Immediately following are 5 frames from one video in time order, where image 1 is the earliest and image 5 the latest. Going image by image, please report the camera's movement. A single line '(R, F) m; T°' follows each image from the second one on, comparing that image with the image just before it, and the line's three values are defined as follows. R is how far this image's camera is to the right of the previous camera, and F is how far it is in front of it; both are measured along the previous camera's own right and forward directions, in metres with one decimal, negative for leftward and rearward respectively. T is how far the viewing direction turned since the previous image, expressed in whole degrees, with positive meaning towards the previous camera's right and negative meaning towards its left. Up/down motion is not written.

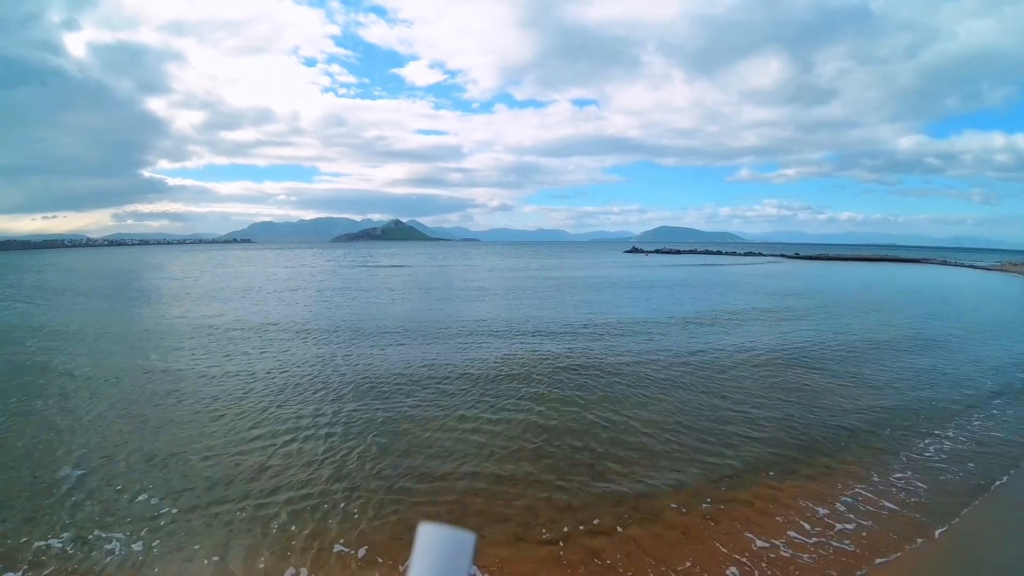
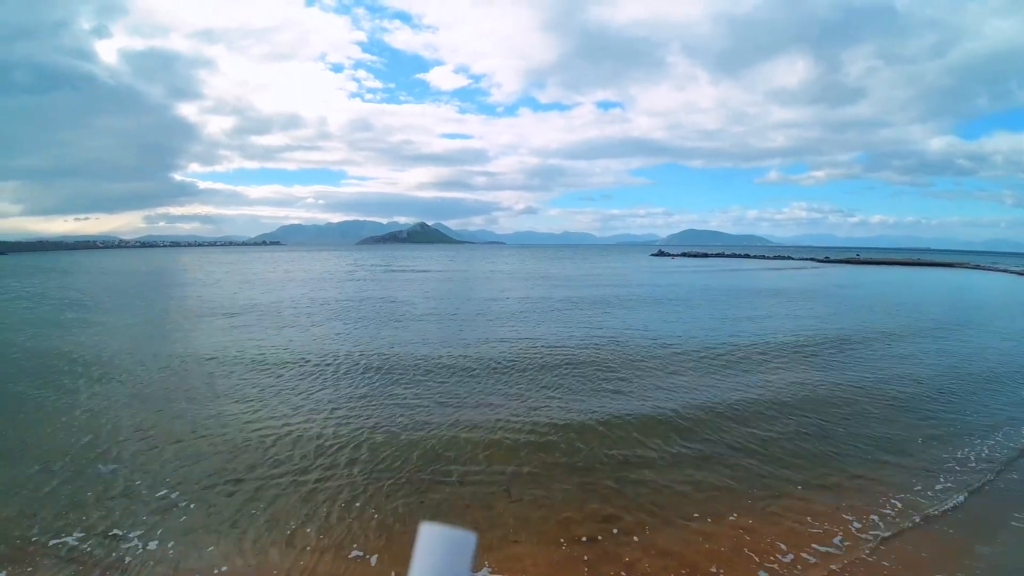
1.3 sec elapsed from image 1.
(-0.5, +0.1) m; -2°
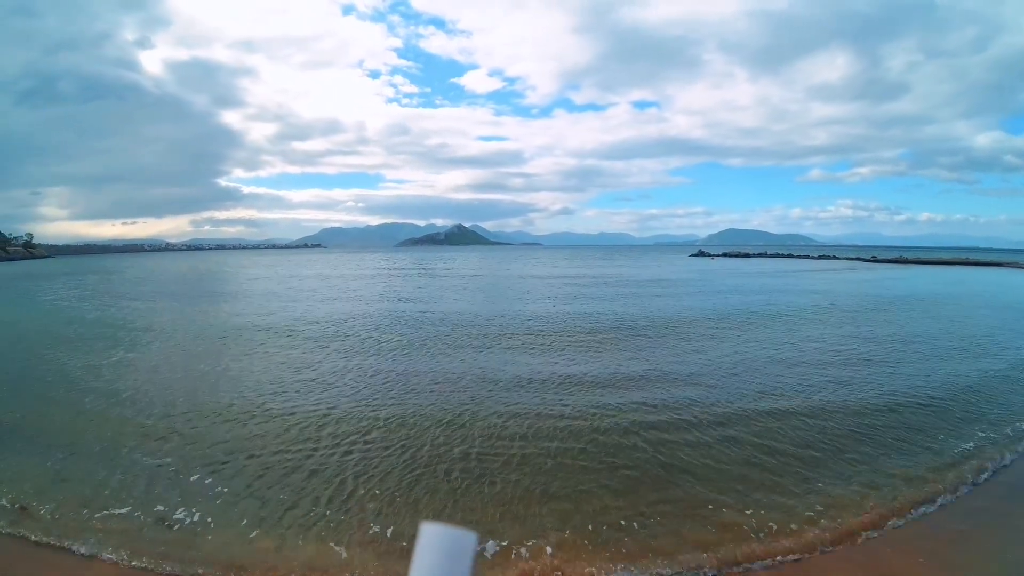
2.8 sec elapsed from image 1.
(-0.8, 0.0) m; -3°
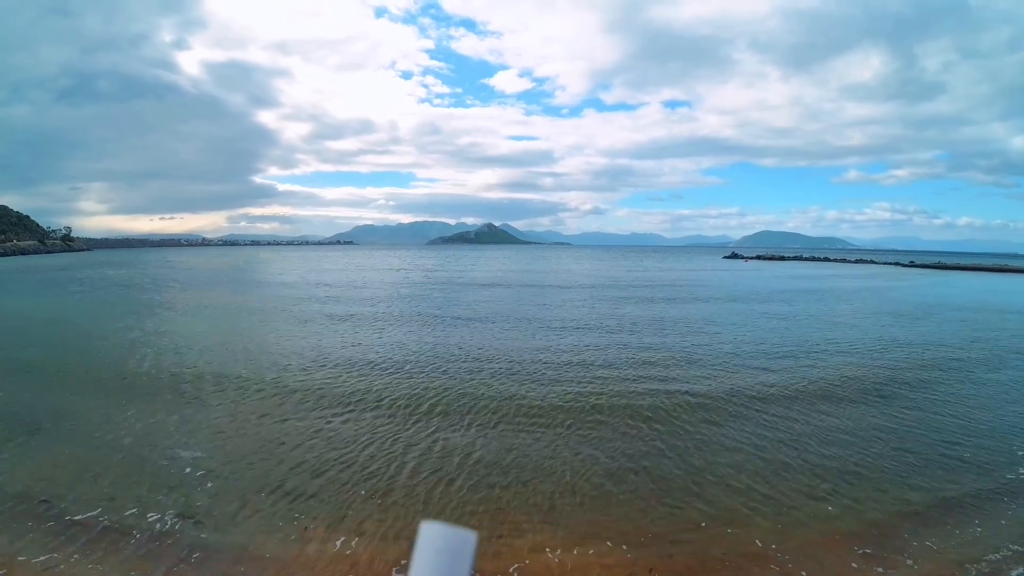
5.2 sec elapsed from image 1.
(-0.8, -0.1) m; -2°
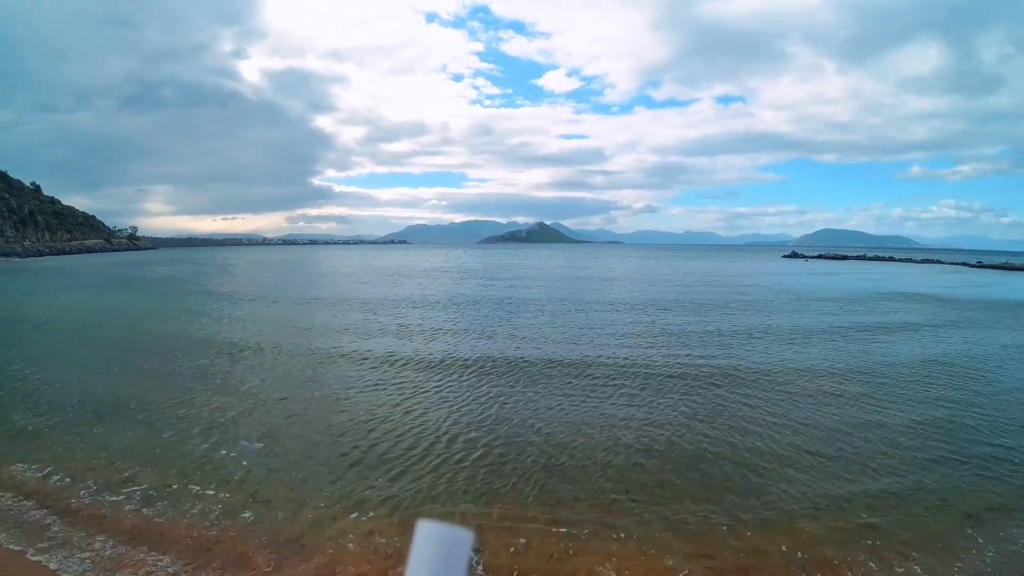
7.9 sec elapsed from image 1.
(-1.6, -0.3) m; -3°
